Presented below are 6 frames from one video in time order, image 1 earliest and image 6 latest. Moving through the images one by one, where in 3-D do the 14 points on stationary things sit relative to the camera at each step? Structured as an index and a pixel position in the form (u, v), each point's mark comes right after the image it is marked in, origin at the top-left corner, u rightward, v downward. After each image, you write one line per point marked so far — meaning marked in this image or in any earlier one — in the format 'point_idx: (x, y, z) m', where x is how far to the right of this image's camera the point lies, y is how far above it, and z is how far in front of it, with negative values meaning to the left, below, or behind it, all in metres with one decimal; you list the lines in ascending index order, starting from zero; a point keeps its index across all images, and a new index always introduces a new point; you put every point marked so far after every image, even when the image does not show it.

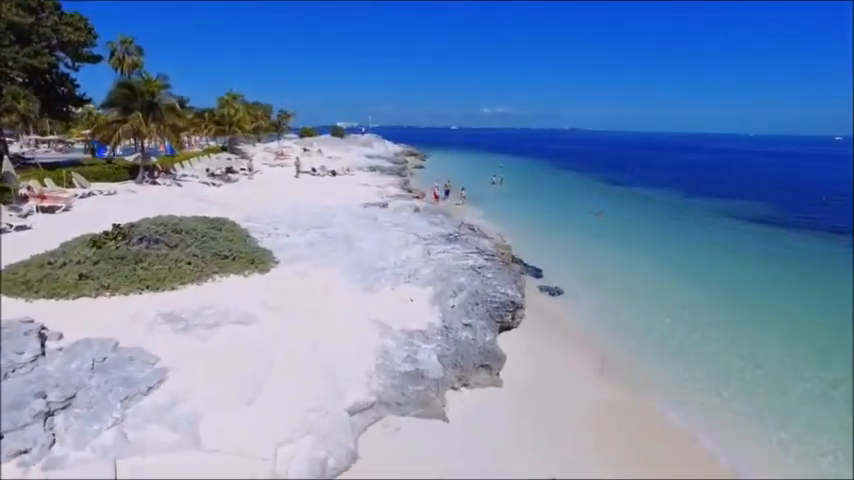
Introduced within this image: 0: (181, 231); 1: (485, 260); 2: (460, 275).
0: (-11.5, +0.3, +18.0) m
1: (+2.8, -1.0, +18.8) m
2: (+1.5, -1.6, +17.0) m
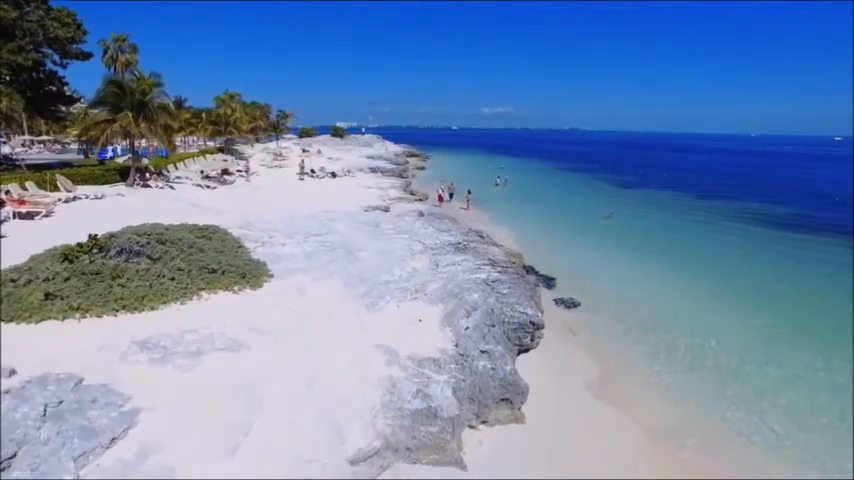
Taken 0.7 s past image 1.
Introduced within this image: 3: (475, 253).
0: (-11.1, -0.1, +16.4) m
1: (+3.2, -1.5, +17.3) m
2: (+1.9, -2.1, +15.5) m
3: (+2.5, -0.7, +19.7) m
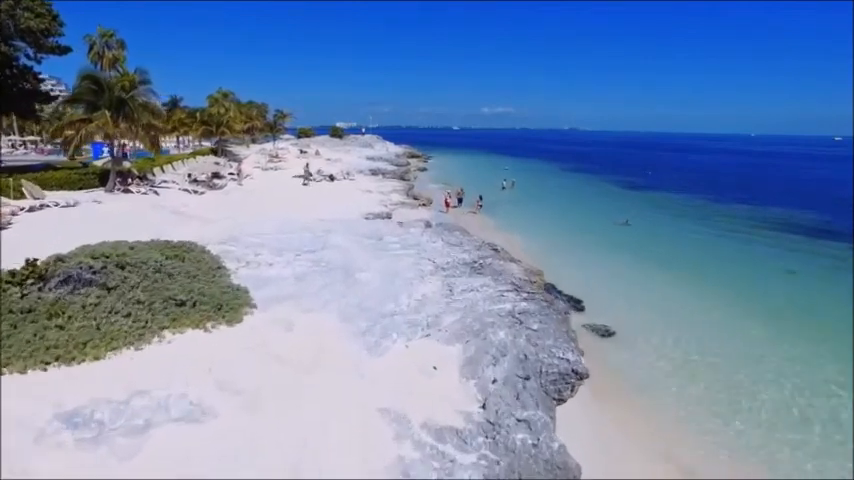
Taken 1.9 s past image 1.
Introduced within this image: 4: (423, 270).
0: (-10.6, -0.9, +13.6) m
1: (+3.7, -2.3, +14.5) m
2: (+2.4, -2.9, +12.7) m
3: (+3.0, -1.5, +17.0) m
4: (-0.2, -1.3, +16.9) m
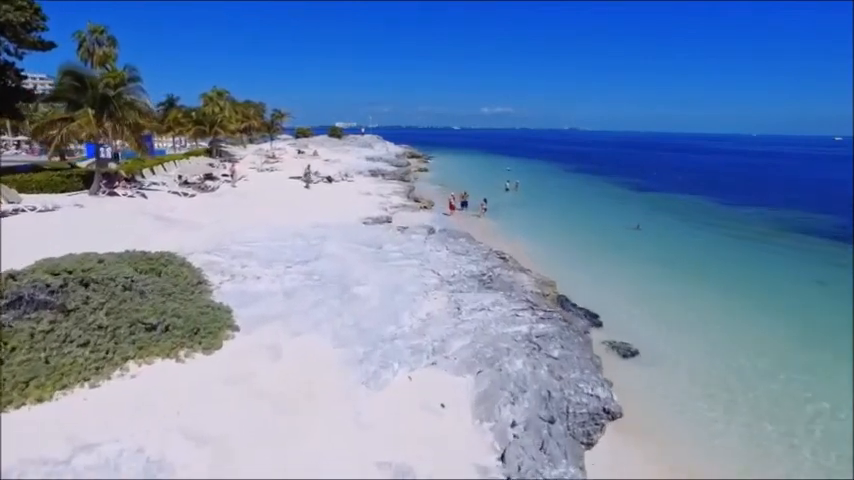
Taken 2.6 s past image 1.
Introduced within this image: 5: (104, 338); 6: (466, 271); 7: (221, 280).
0: (-10.5, -1.4, +12.0) m
1: (+3.8, -2.7, +12.9) m
2: (+2.6, -3.3, +11.1) m
3: (+3.1, -2.0, +15.3) m
4: (0.0, -1.7, +15.3) m
5: (-8.6, -2.6, +10.4) m
6: (+1.7, -1.3, +16.7) m
7: (-7.9, -1.5, +14.9) m
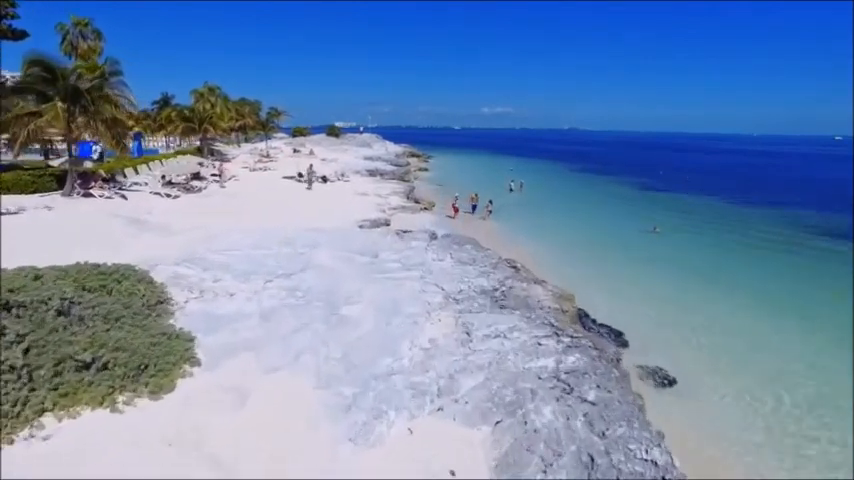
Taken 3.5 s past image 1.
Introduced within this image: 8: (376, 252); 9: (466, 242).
0: (-10.4, -1.7, +9.7) m
1: (+3.9, -3.1, +10.6) m
2: (+2.7, -3.7, +8.8) m
3: (+3.2, -2.3, +13.1) m
4: (+0.1, -2.1, +13.0) m
5: (-8.5, -2.9, +8.1) m
6: (+1.8, -1.6, +14.4) m
7: (-7.8, -1.9, +12.6) m
8: (-2.3, -0.6, +17.7) m
9: (+2.1, -0.1, +20.0) m
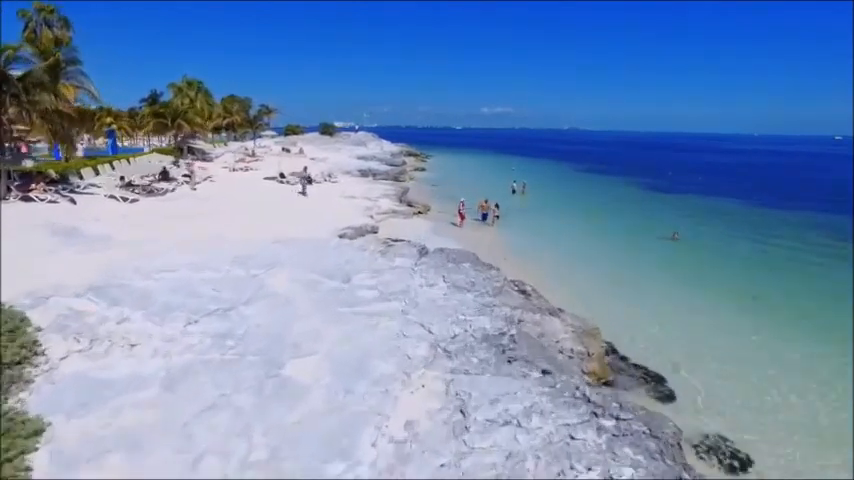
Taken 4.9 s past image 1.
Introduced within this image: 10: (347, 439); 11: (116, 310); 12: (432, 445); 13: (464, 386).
0: (-10.8, -2.4, +6.0) m
1: (+3.4, -3.8, +6.9) m
2: (+2.2, -4.4, +5.1) m
3: (+2.7, -3.0, +9.4) m
4: (-0.4, -2.8, +9.3) m
5: (-9.0, -3.6, +4.4) m
6: (+1.3, -2.3, +10.7) m
7: (-8.3, -2.6, +8.9) m
8: (-2.8, -1.2, +14.0) m
9: (+1.6, -0.8, +16.3) m
10: (-1.5, -3.6, +7.2) m
11: (-8.6, -1.9, +10.7) m
12: (+0.1, -3.7, +7.1) m
13: (+0.8, -3.1, +8.4) m
